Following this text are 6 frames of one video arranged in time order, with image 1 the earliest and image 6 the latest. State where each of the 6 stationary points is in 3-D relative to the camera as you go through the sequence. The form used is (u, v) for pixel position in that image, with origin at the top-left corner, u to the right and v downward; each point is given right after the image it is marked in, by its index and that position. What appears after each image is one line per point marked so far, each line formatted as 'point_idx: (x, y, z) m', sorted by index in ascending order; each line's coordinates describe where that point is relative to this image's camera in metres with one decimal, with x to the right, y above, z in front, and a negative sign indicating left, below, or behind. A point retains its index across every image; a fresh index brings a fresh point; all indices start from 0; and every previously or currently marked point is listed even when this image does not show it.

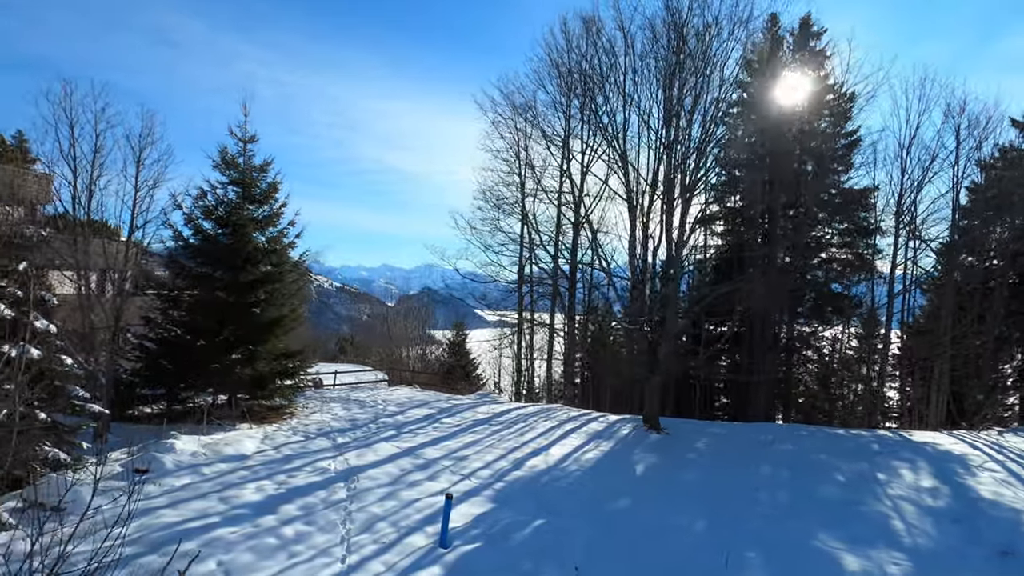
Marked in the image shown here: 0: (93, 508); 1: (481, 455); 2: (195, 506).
0: (-4.8, -2.6, +7.0) m
1: (-0.5, -2.8, +10.2) m
2: (-3.8, -2.6, +7.3) m
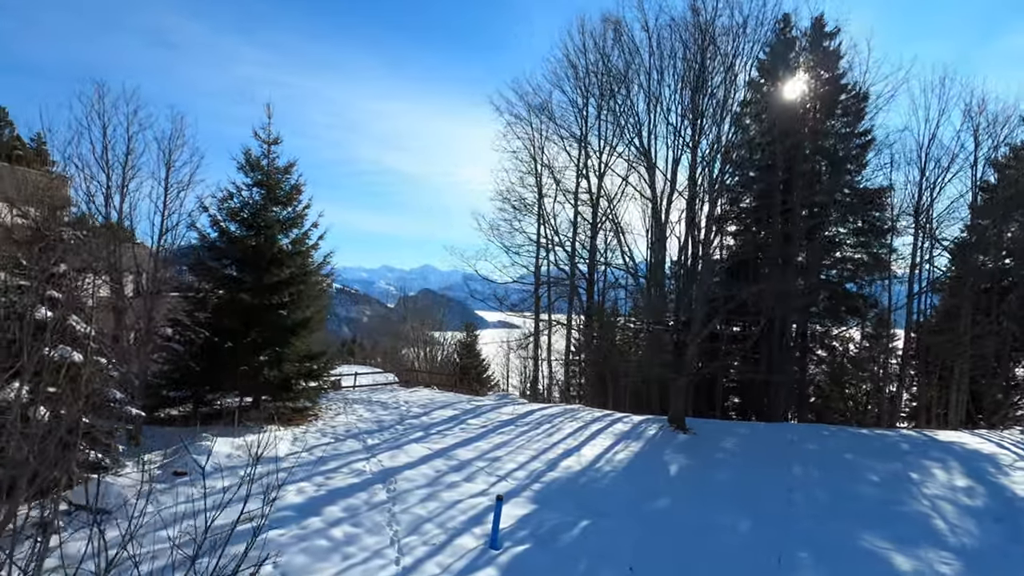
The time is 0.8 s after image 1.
0: (-4.3, -2.6, +7.0) m
1: (0.0, -2.8, +10.2) m
2: (-3.2, -2.6, +7.3) m
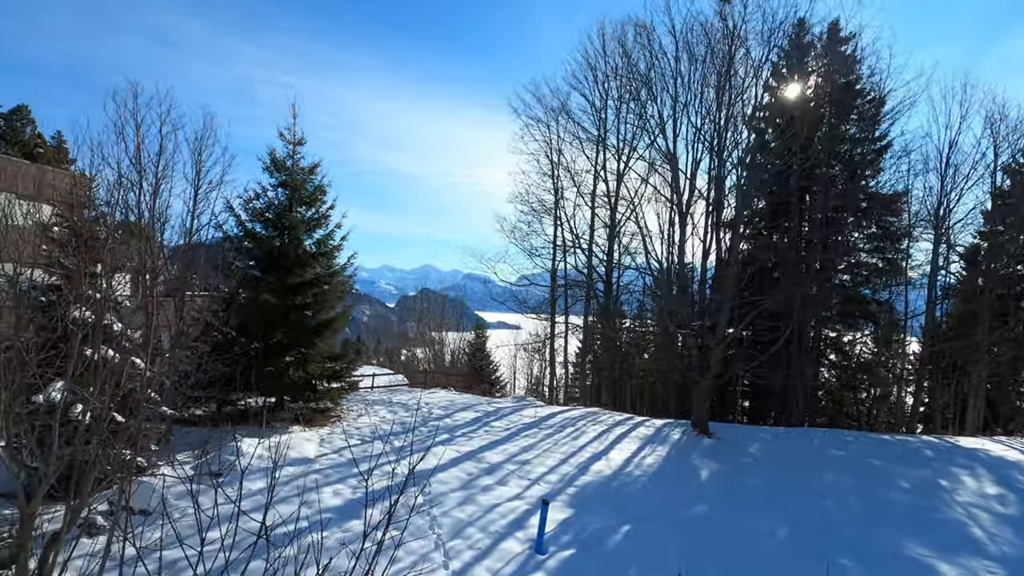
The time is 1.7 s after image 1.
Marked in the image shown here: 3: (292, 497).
0: (-3.8, -2.6, +7.0) m
1: (+0.5, -2.8, +10.2) m
2: (-2.7, -2.7, +7.3) m
3: (-2.8, -2.7, +7.8) m
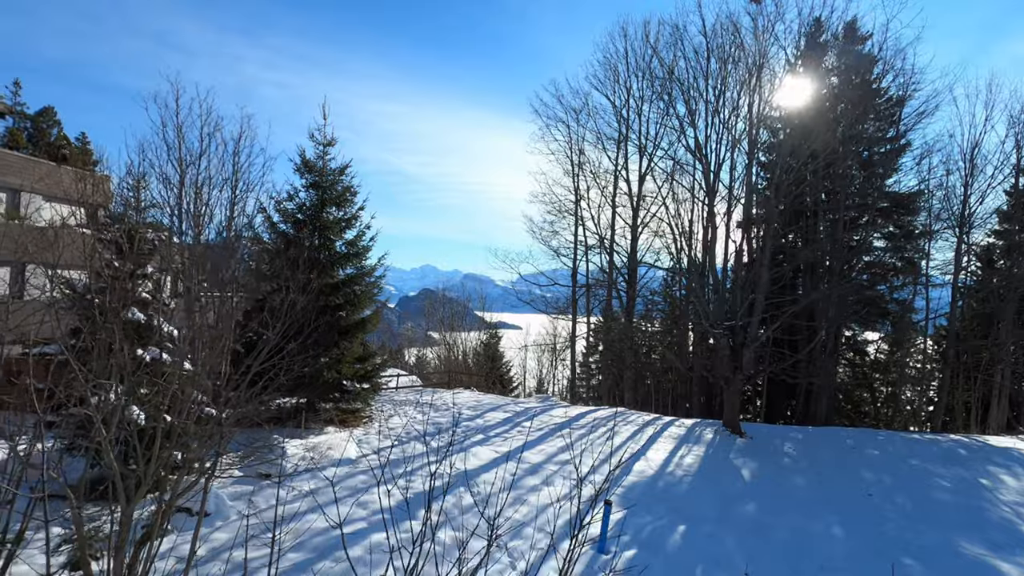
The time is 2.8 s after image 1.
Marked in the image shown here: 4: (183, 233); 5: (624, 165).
0: (-3.1, -2.6, +7.1) m
1: (+1.2, -2.9, +10.2) m
2: (-2.1, -2.7, +7.3) m
3: (-2.1, -2.7, +7.8) m
4: (-5.5, +0.9, +10.1) m
5: (+3.4, +3.7, +18.5) m
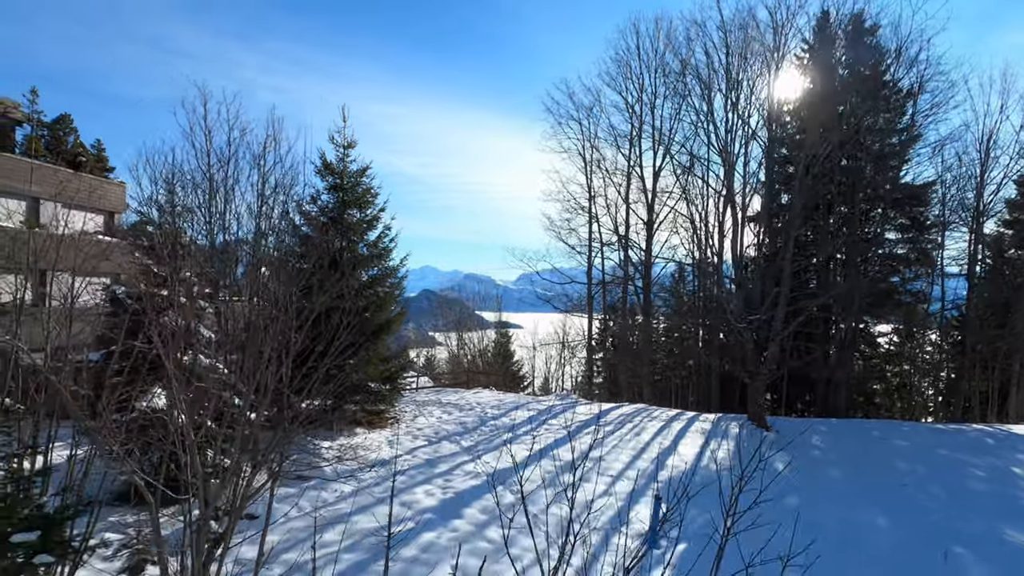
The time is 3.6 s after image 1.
0: (-2.6, -2.6, +7.1) m
1: (+1.7, -2.8, +10.2) m
2: (-1.5, -2.7, +7.3) m
3: (-1.6, -2.7, +7.8) m
4: (-5.0, +0.8, +10.1) m
5: (+3.8, +3.8, +18.5) m
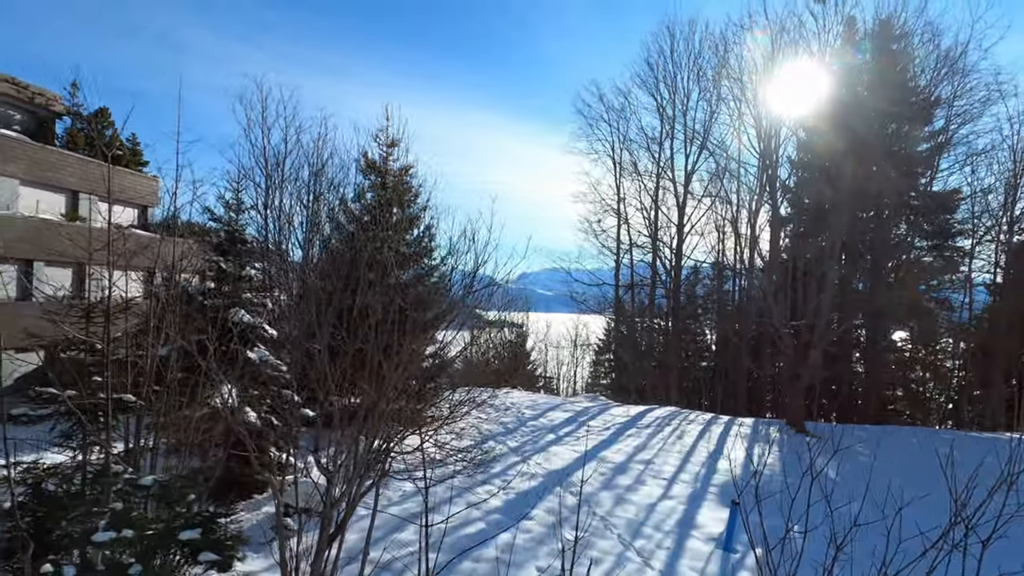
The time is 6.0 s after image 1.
0: (-1.8, -2.6, +7.1) m
1: (+2.5, -2.9, +10.2) m
2: (-0.7, -2.7, +7.4) m
3: (-0.8, -2.7, +7.9) m
4: (-4.1, +0.9, +10.1) m
5: (+4.7, +3.7, +18.5) m
